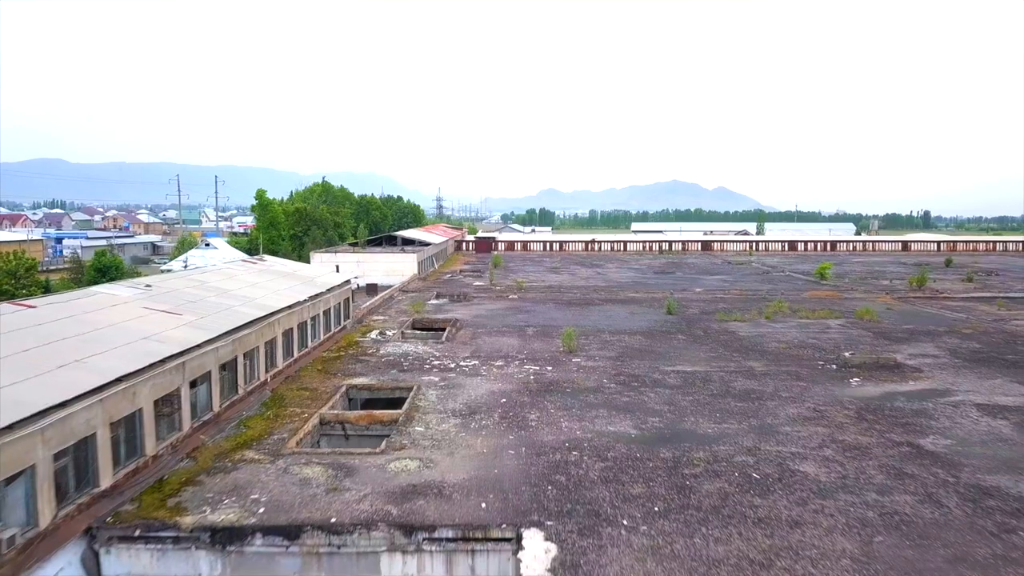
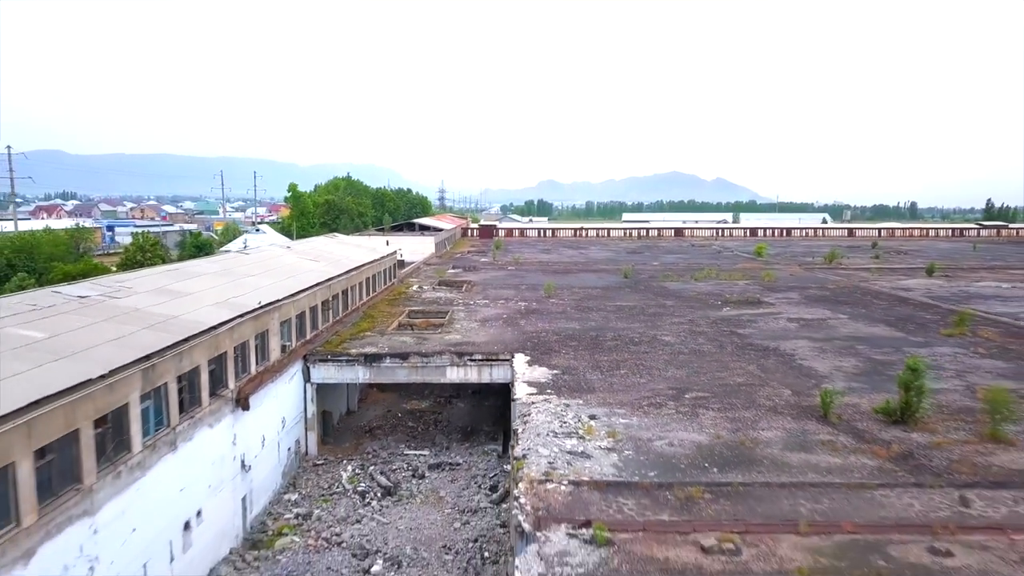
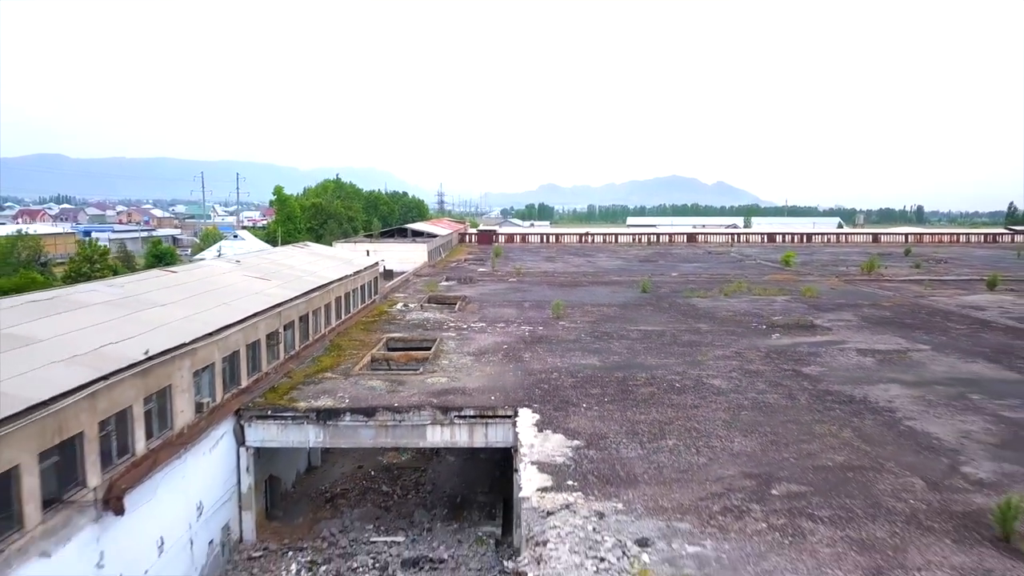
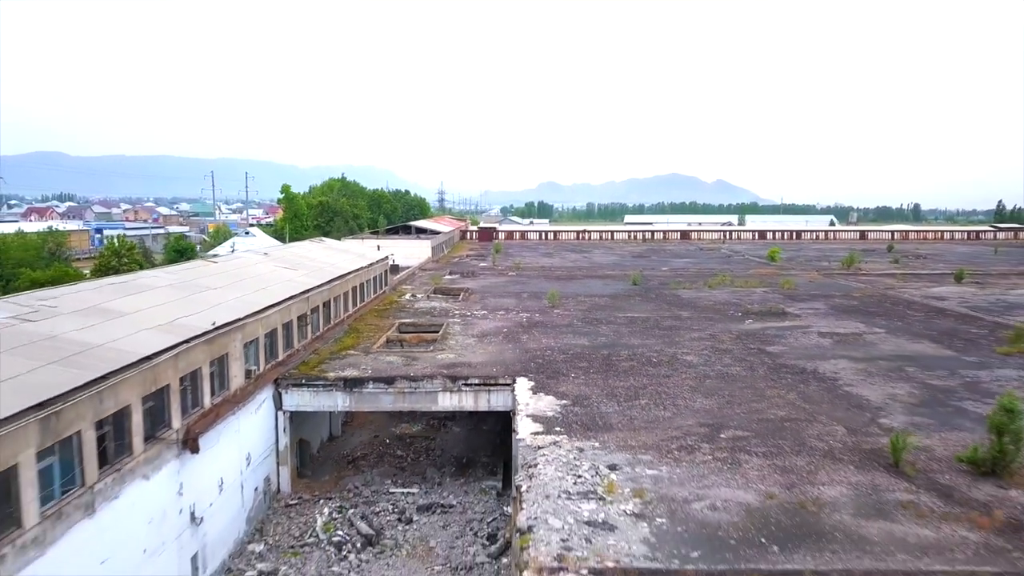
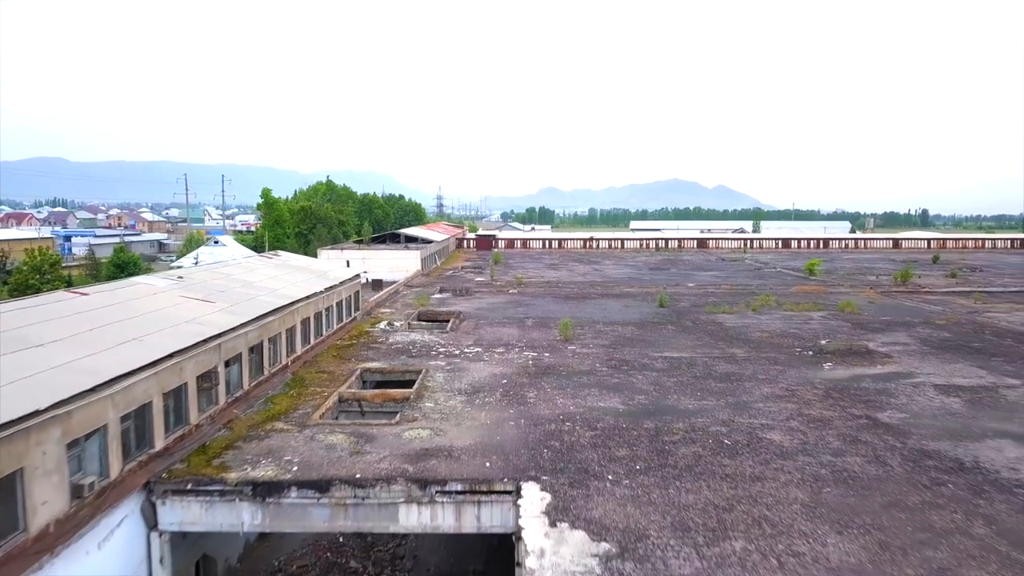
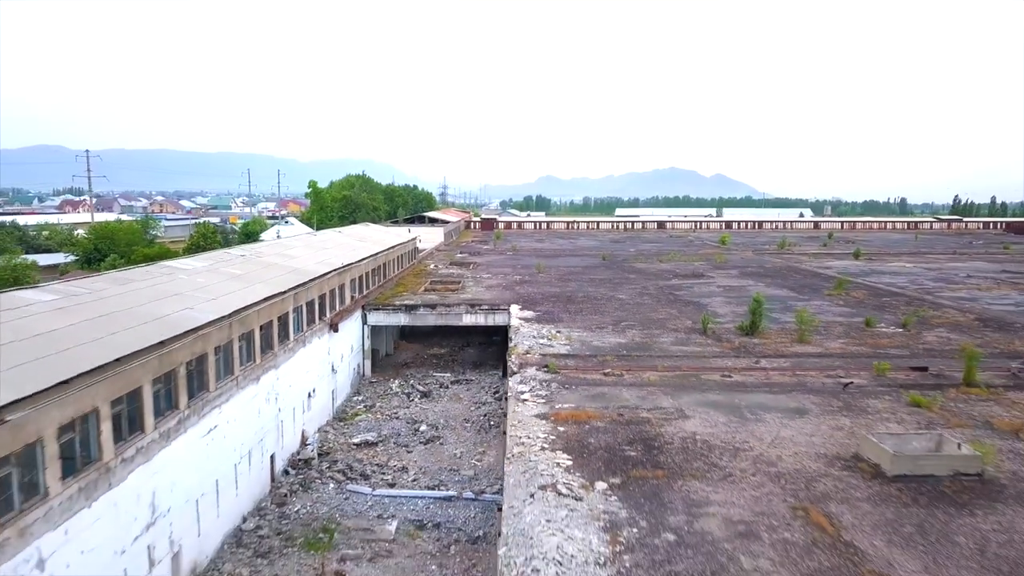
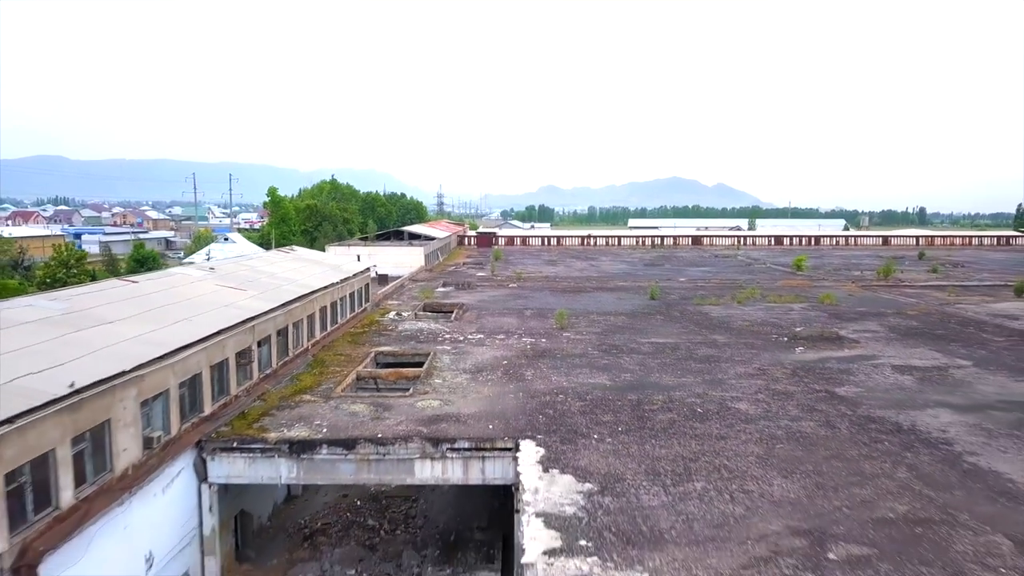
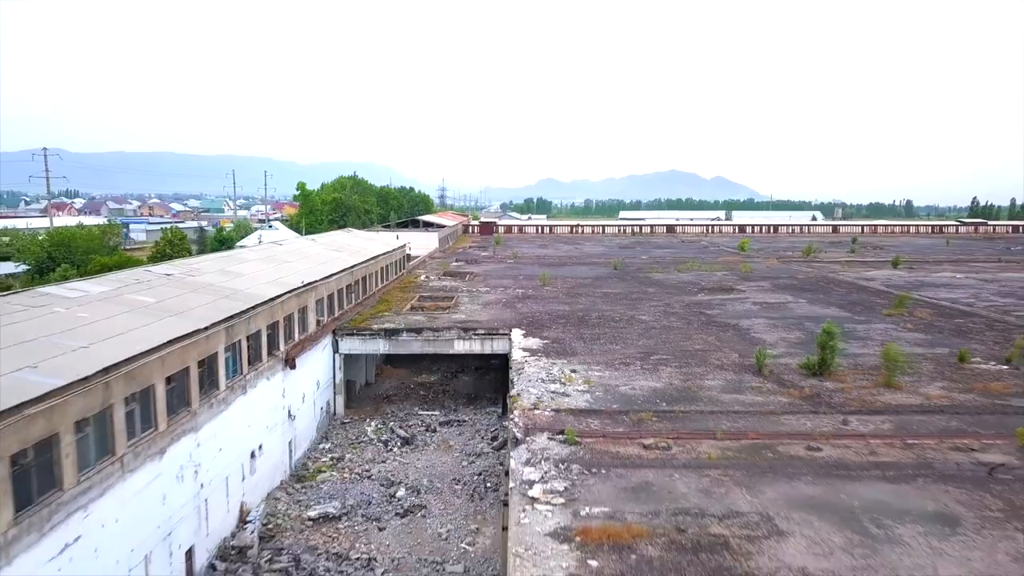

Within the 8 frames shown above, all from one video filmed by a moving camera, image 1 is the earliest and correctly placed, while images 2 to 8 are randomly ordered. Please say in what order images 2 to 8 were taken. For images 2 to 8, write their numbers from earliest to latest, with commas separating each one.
5, 7, 3, 4, 2, 8, 6
